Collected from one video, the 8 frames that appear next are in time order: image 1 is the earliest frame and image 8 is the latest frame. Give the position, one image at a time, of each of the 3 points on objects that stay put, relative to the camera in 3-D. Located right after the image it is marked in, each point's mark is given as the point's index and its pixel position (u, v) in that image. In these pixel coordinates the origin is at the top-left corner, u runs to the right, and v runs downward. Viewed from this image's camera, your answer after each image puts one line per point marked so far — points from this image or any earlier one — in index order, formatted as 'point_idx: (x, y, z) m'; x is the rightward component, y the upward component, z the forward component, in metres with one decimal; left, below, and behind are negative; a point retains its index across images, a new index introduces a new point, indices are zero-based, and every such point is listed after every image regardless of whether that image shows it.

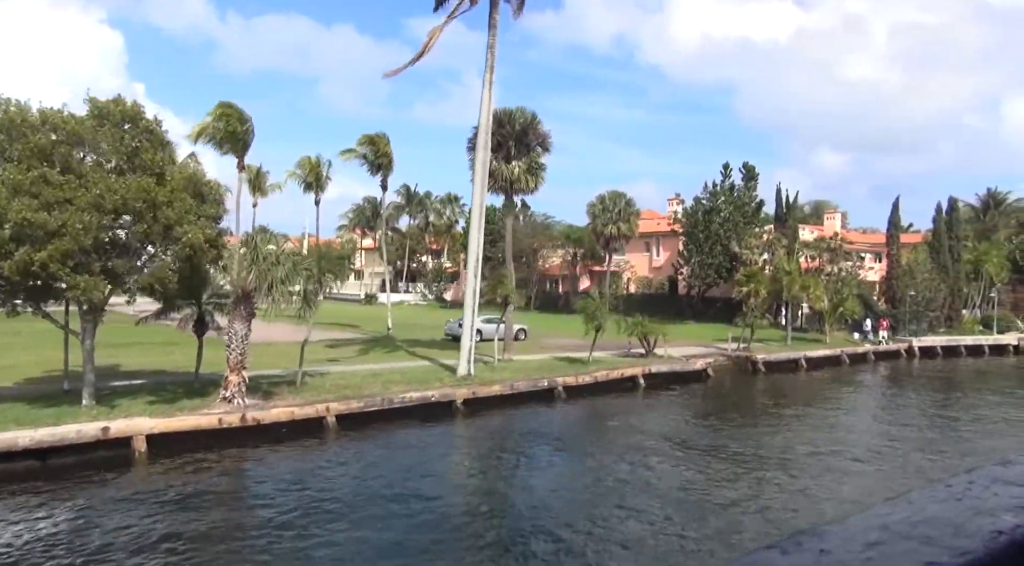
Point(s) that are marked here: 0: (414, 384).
0: (-2.5, -2.6, +19.4) m
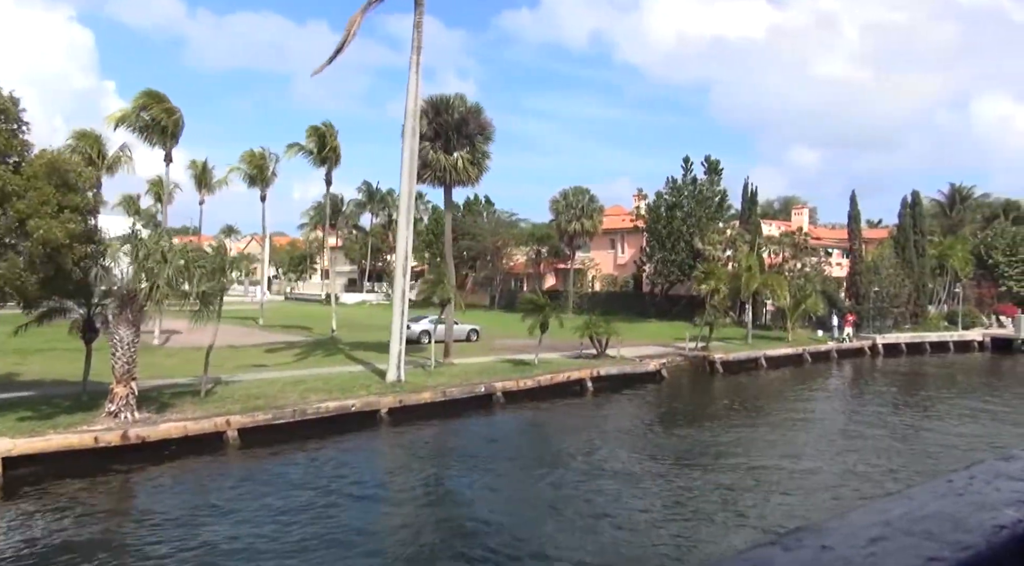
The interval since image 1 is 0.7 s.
0: (-4.1, -2.6, +17.9) m
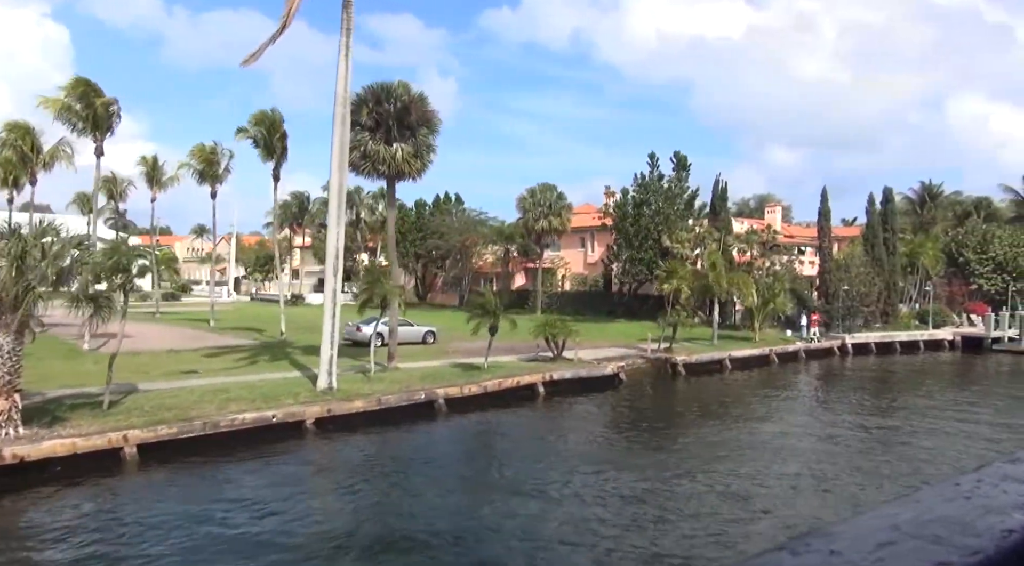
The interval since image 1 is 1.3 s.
0: (-5.5, -2.6, +16.6) m
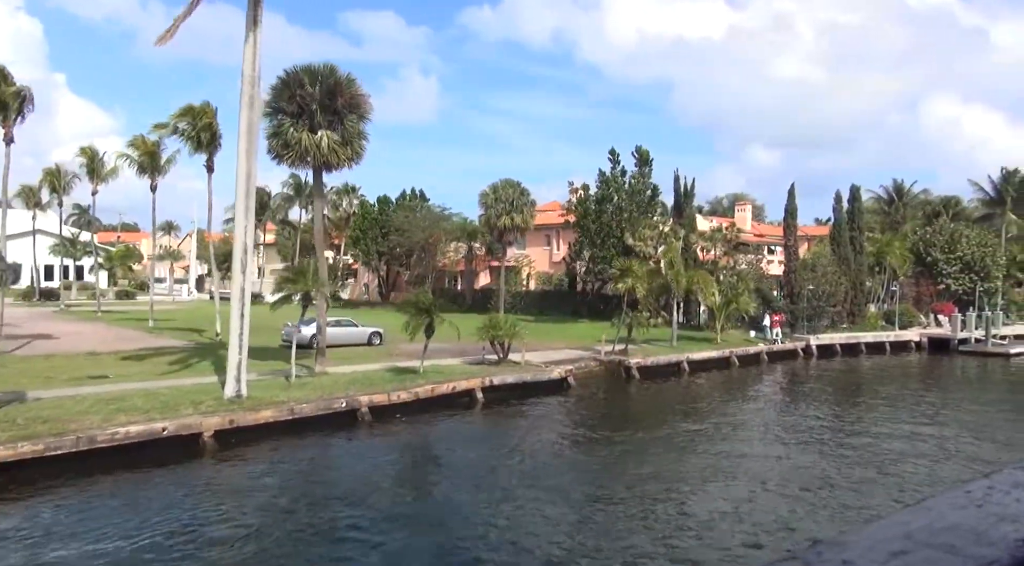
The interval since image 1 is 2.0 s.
0: (-7.1, -2.5, +15.1) m
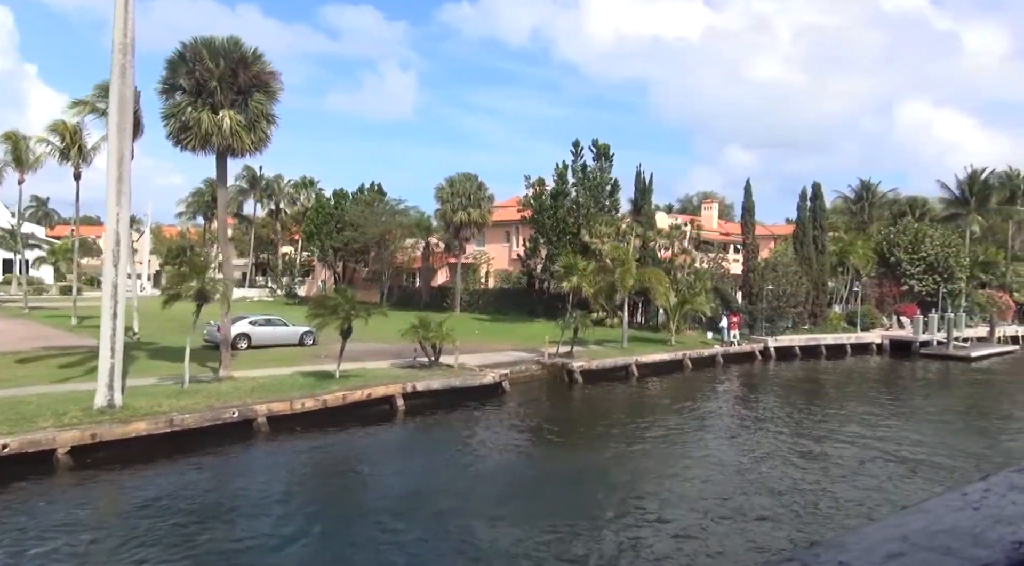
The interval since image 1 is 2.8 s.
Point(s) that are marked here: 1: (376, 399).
0: (-8.8, -2.5, +13.2) m
1: (-3.3, -2.8, +18.9) m
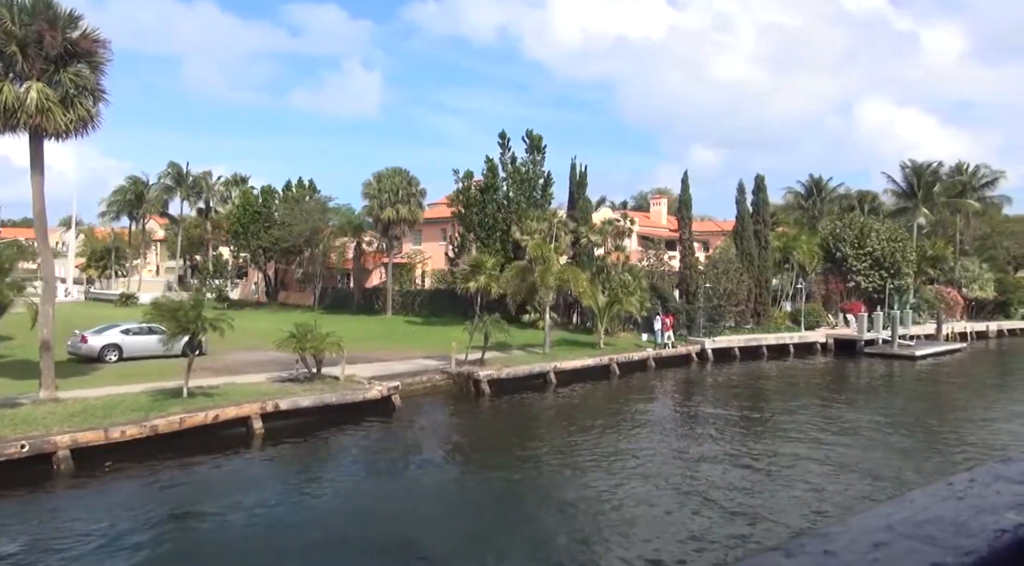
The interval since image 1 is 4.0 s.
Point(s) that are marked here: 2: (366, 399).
0: (-11.2, -2.6, +10.4) m
1: (-6.0, -2.9, +16.3) m
2: (-3.6, -2.9, +19.3) m
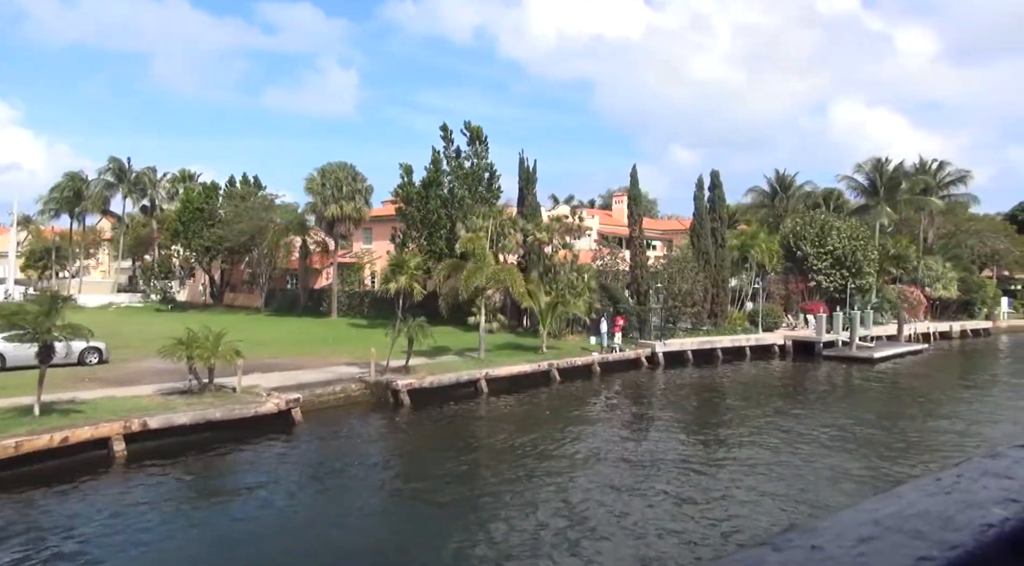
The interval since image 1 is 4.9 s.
0: (-13.0, -2.6, +8.2) m
1: (-7.9, -3.0, +14.2) m
2: (-5.6, -2.9, +17.3) m
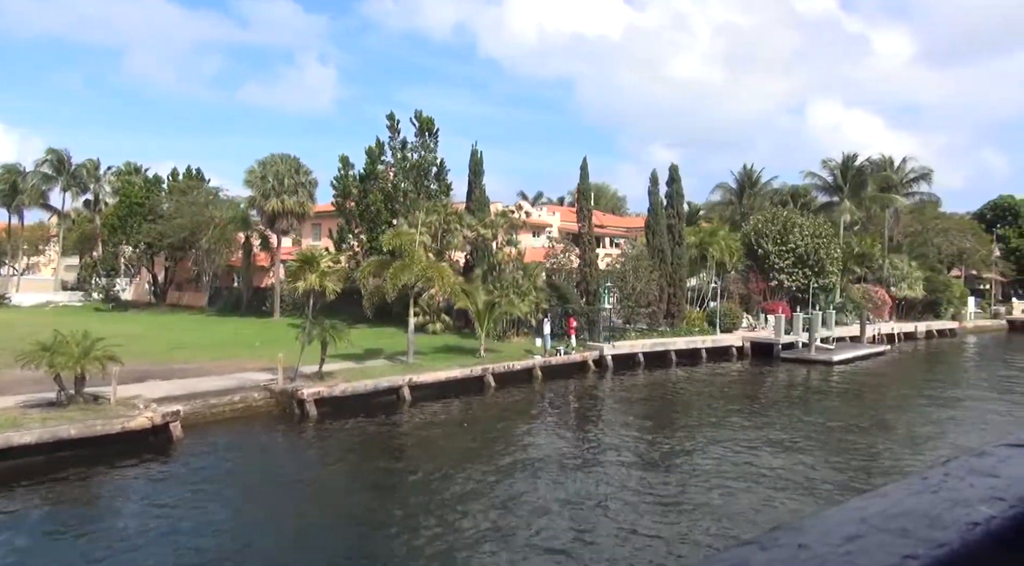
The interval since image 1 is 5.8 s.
0: (-14.6, -2.6, +6.0) m
1: (-9.7, -2.9, +12.2) m
2: (-7.5, -2.9, +15.3) m
